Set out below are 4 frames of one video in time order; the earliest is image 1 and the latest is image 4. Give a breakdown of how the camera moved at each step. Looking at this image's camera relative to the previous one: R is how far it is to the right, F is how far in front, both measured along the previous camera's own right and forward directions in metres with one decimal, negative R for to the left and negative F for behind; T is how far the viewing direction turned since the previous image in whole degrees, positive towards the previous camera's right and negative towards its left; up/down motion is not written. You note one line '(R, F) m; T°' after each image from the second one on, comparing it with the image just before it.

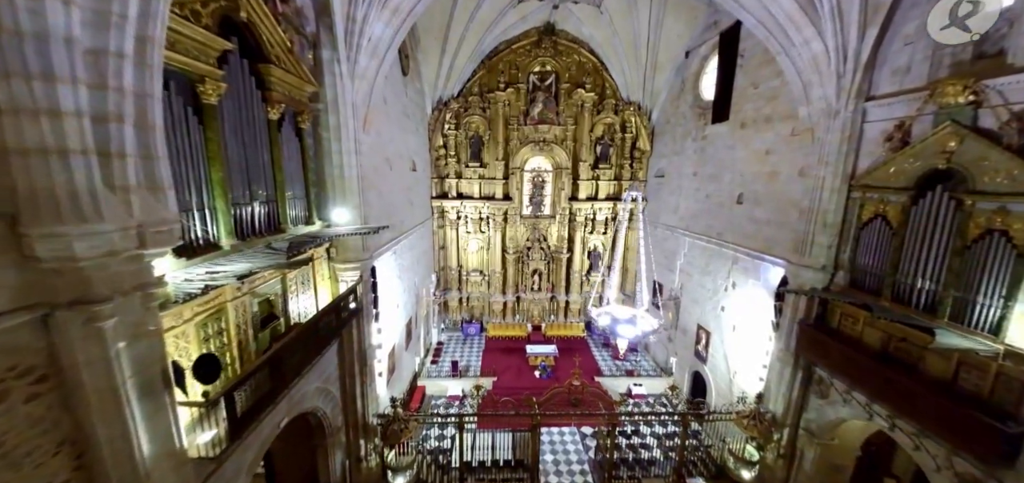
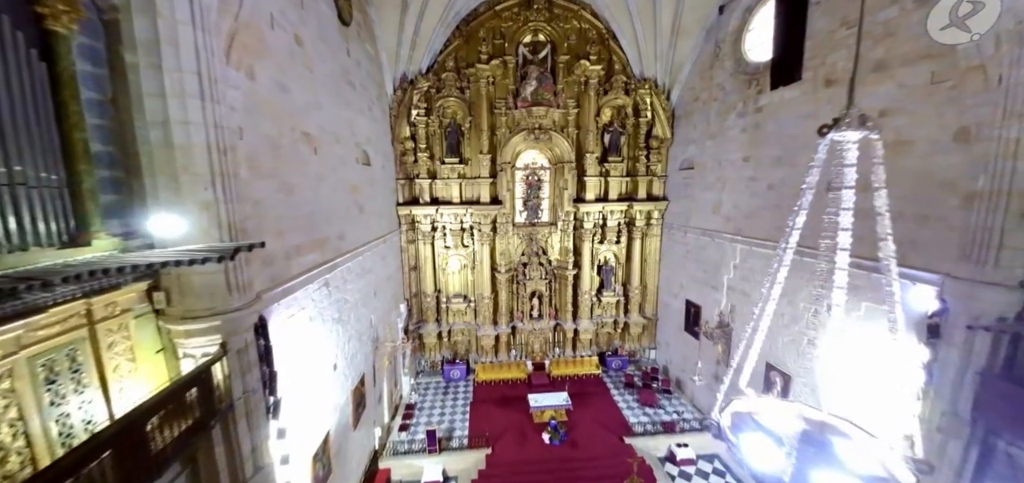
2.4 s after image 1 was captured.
(-0.2, +2.6) m; +3°
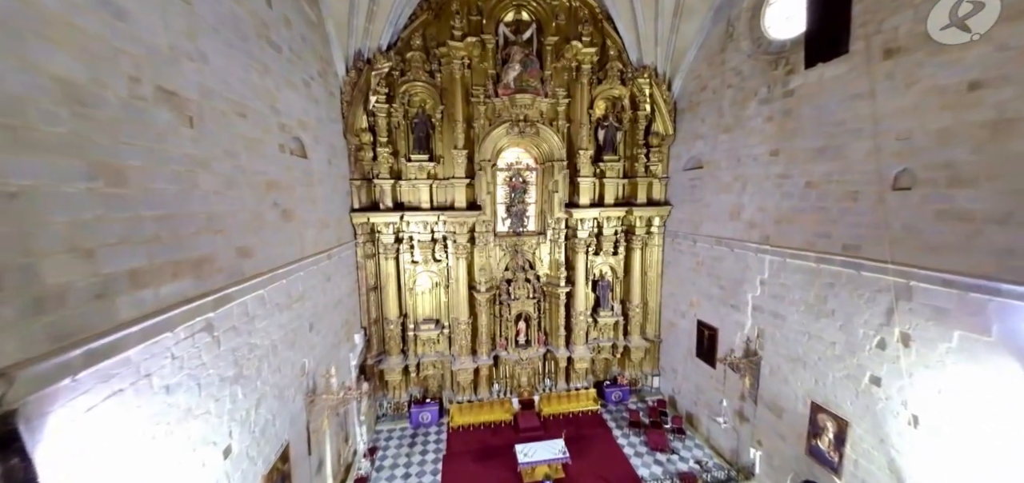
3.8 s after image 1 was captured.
(0.0, +1.5) m; +3°
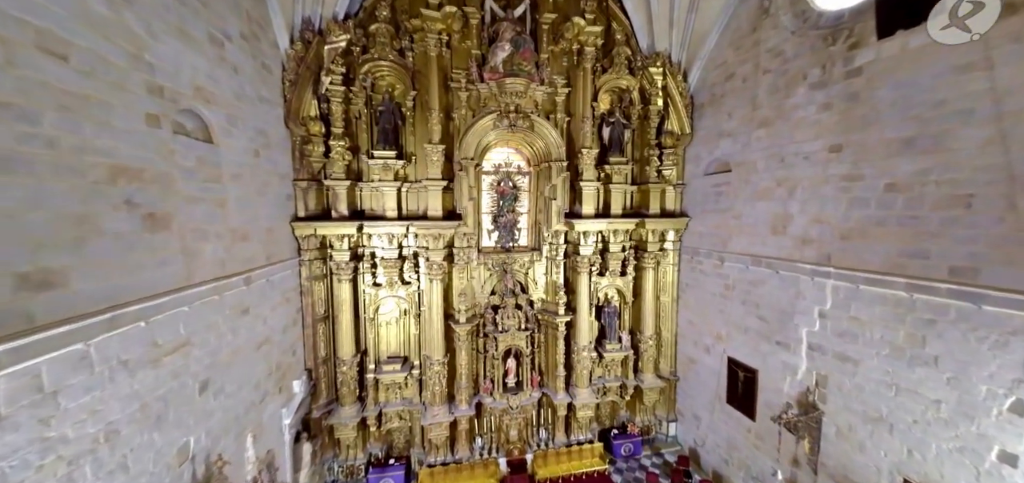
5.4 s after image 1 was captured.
(0.0, +1.4) m; +2°
